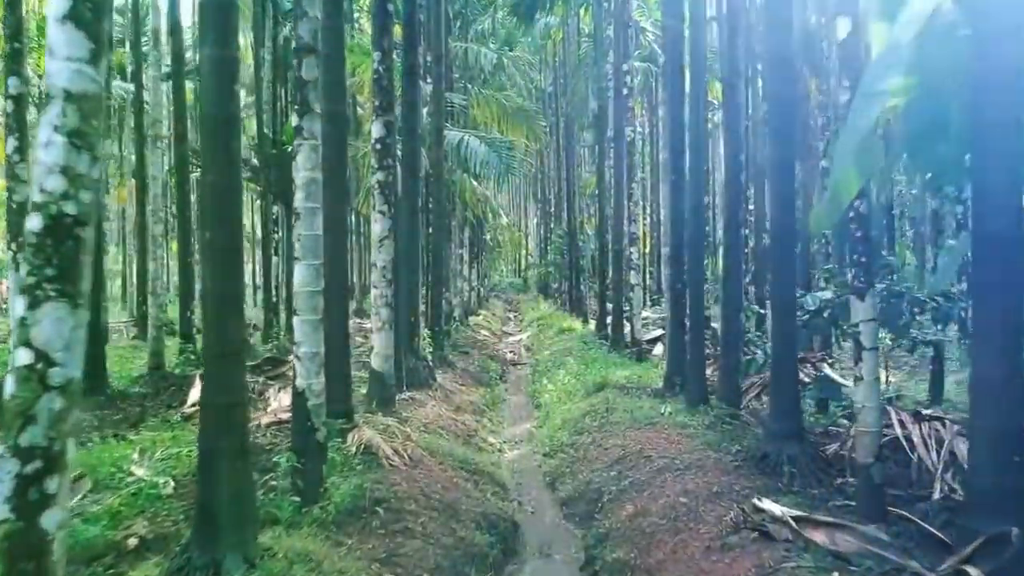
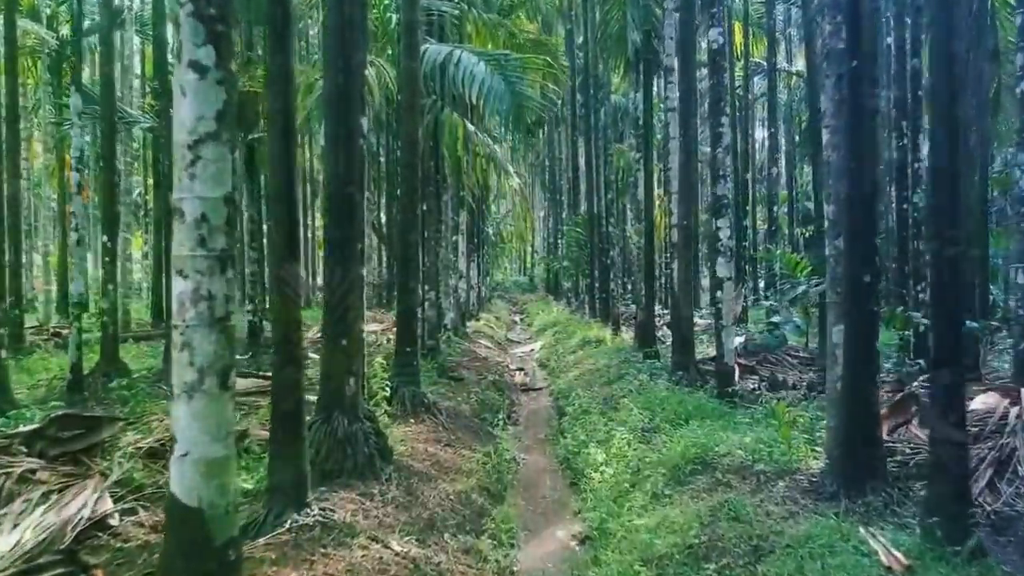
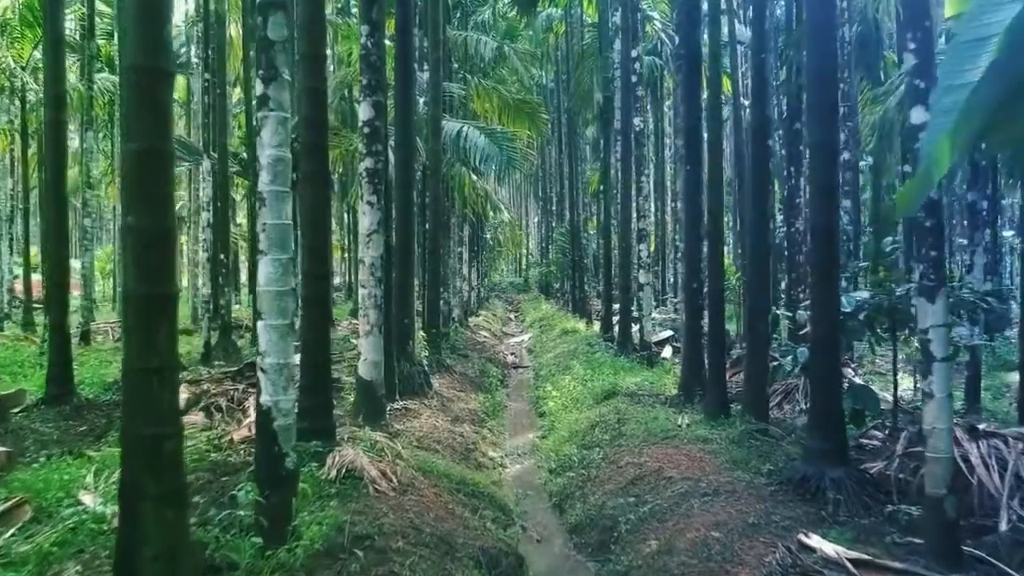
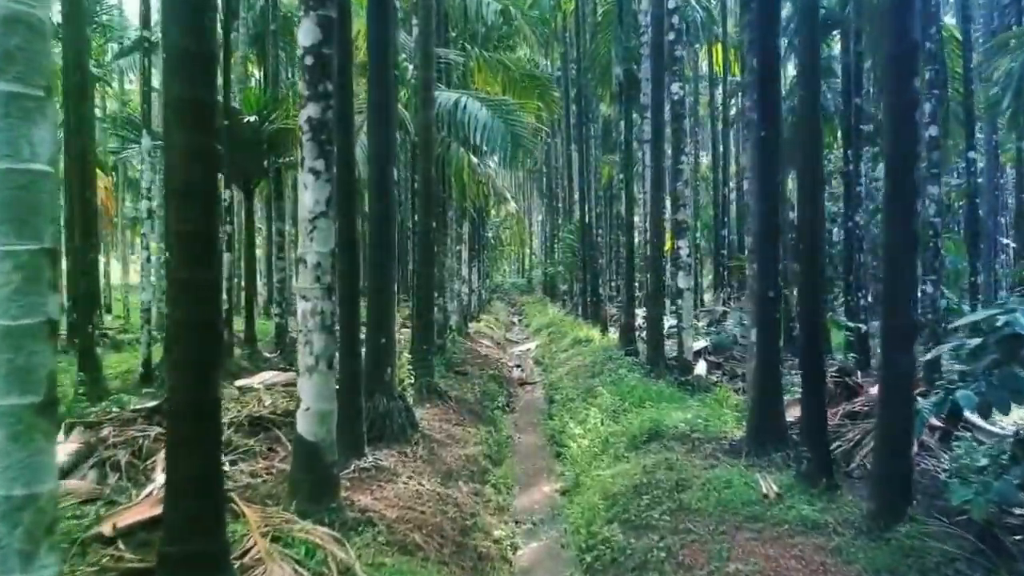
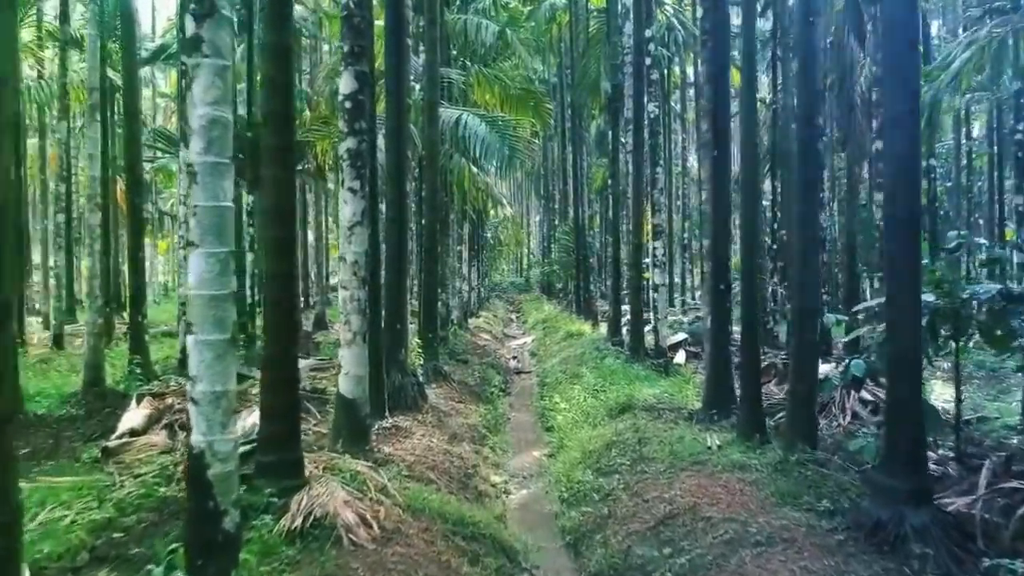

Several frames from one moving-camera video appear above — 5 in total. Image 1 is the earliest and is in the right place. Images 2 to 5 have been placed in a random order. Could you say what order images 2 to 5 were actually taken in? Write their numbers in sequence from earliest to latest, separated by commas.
3, 5, 4, 2
